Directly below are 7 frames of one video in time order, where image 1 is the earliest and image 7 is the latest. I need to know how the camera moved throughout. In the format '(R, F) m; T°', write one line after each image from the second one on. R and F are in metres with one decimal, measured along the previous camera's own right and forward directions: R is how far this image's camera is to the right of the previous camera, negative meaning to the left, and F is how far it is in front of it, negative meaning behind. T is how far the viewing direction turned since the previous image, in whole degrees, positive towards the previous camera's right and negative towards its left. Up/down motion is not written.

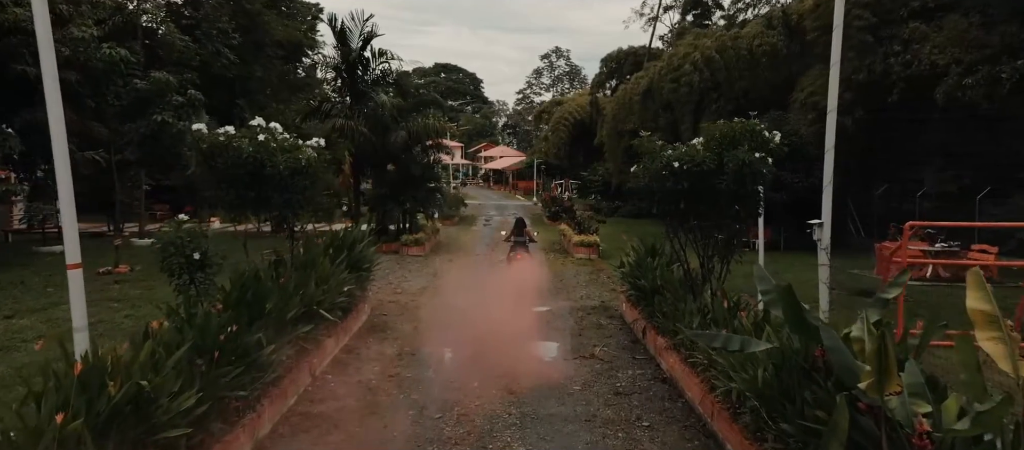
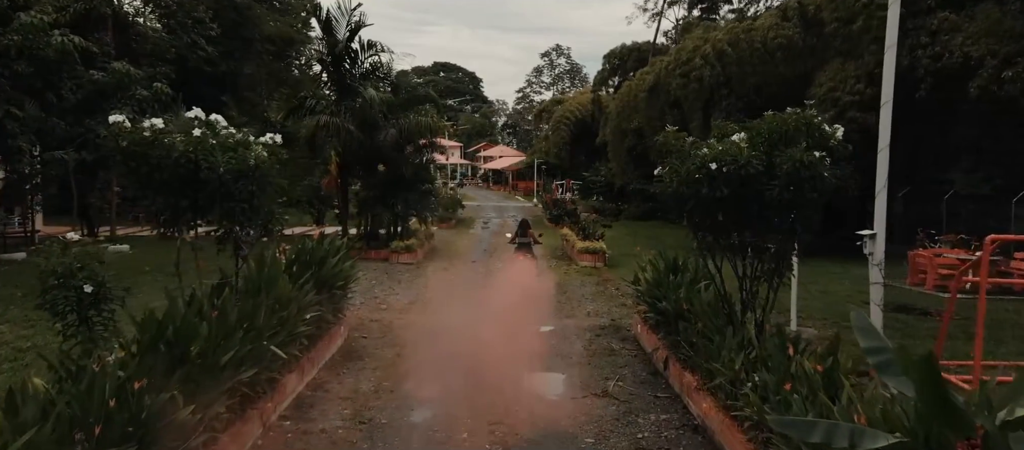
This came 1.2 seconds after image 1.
(0.0, +1.0) m; 0°
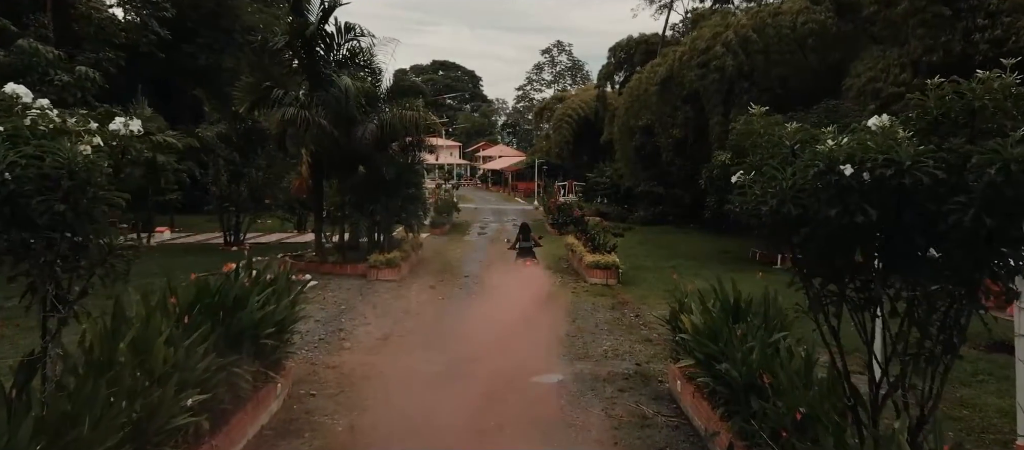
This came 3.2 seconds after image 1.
(0.0, +1.6) m; 0°
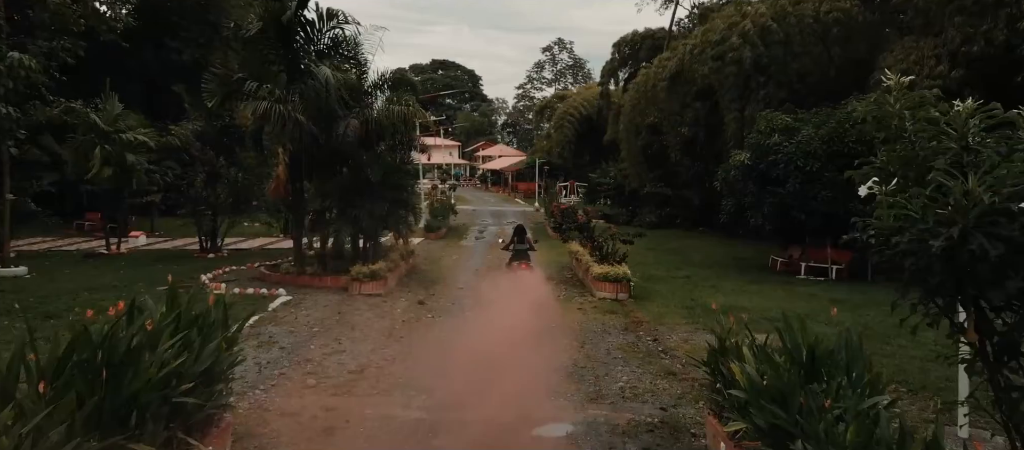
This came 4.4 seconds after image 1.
(0.0, +1.0) m; 0°
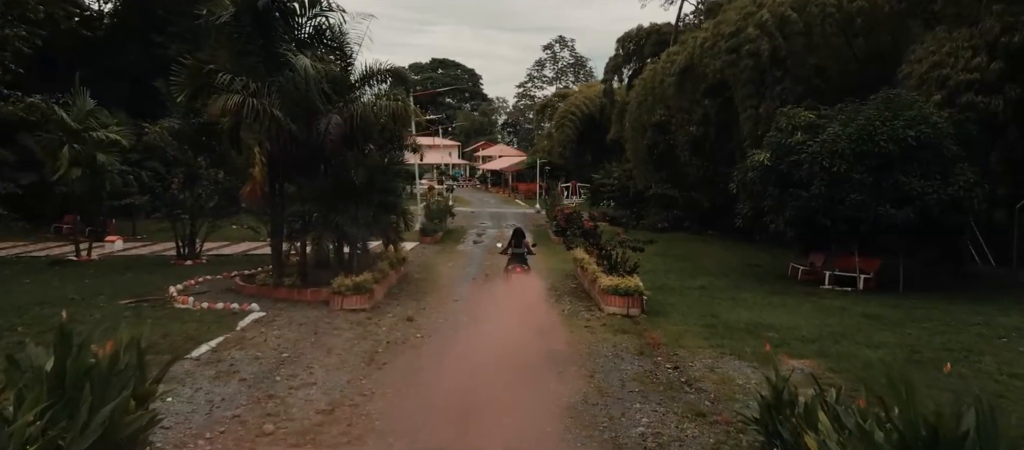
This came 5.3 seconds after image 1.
(0.0, +0.9) m; 0°
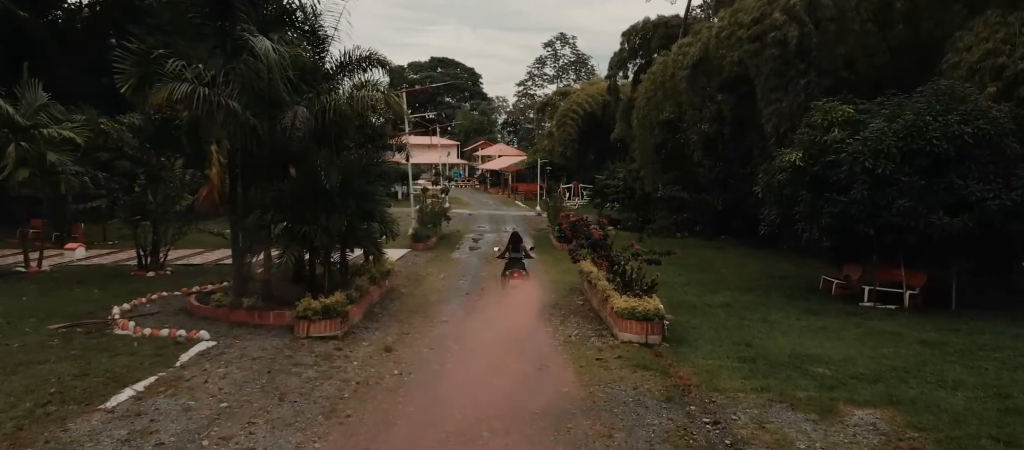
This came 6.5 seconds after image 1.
(0.0, +1.2) m; 0°
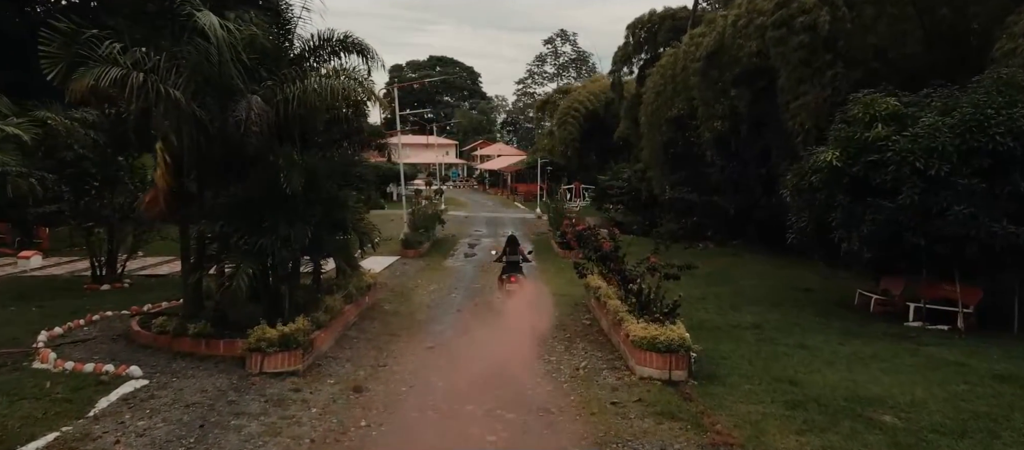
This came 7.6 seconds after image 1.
(0.0, +1.1) m; 0°
